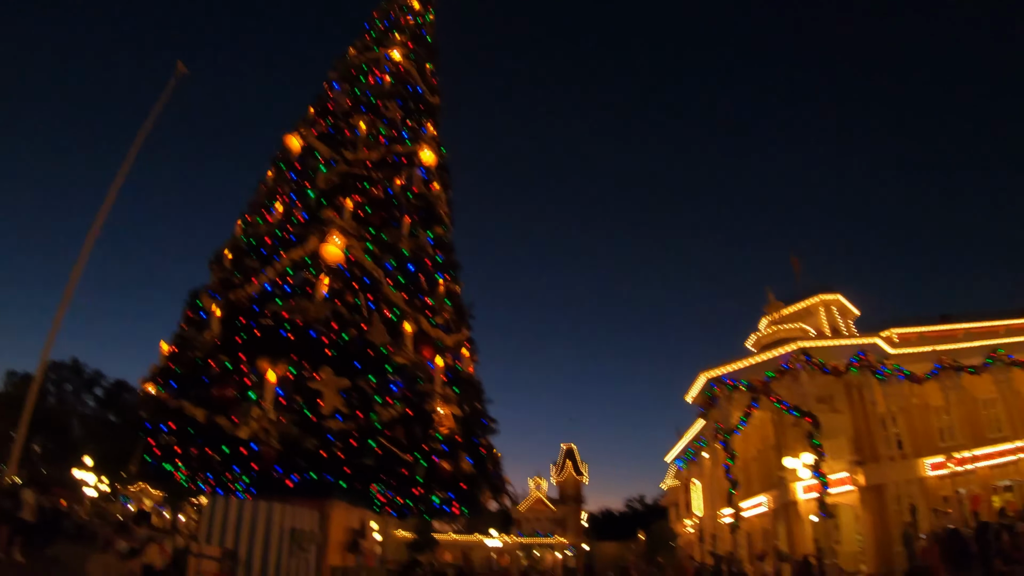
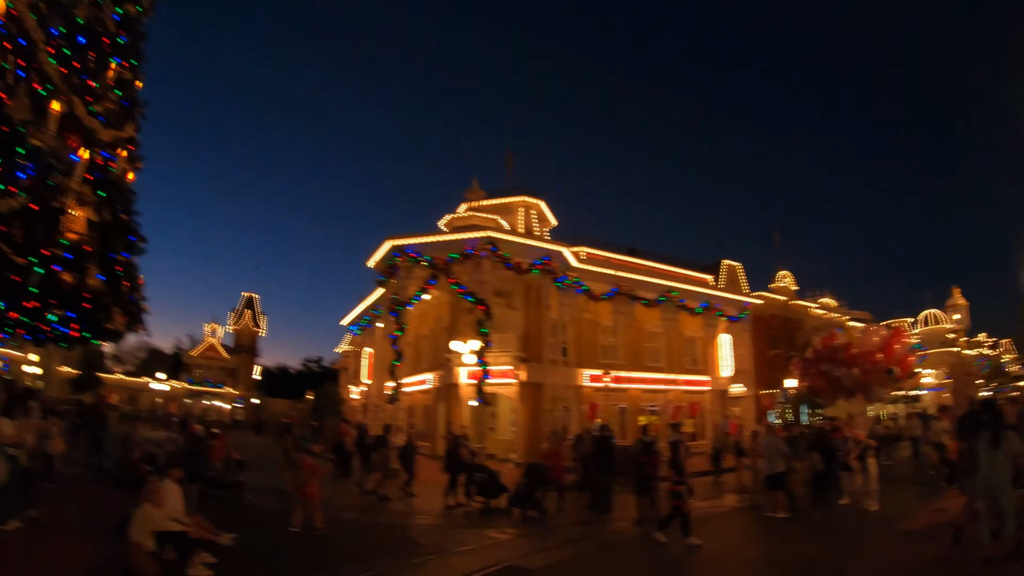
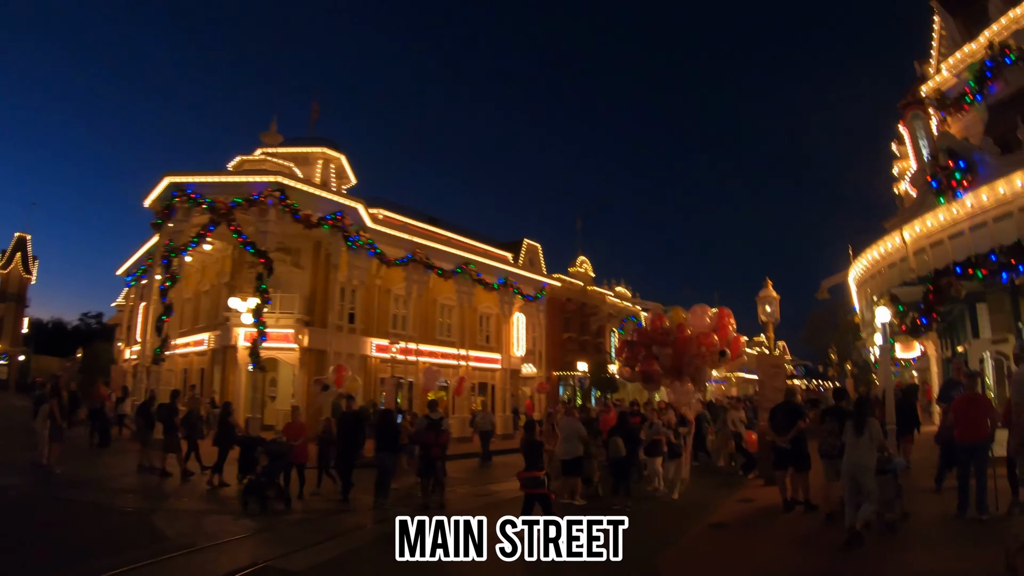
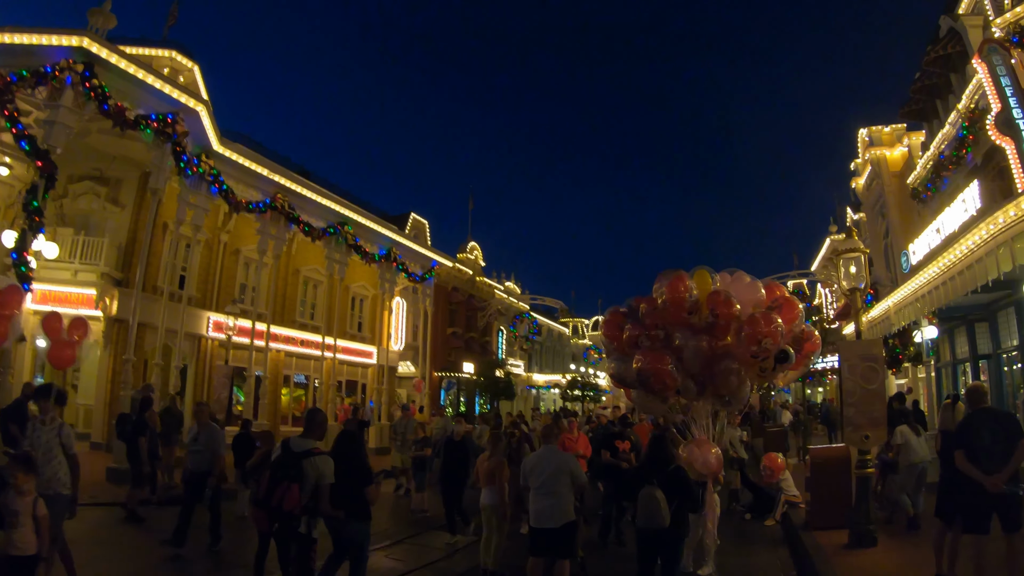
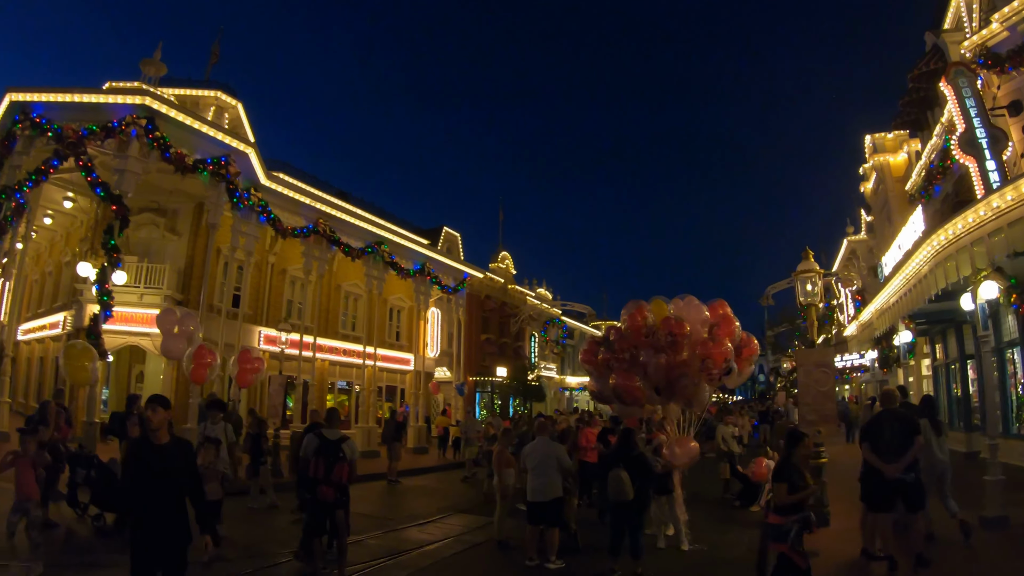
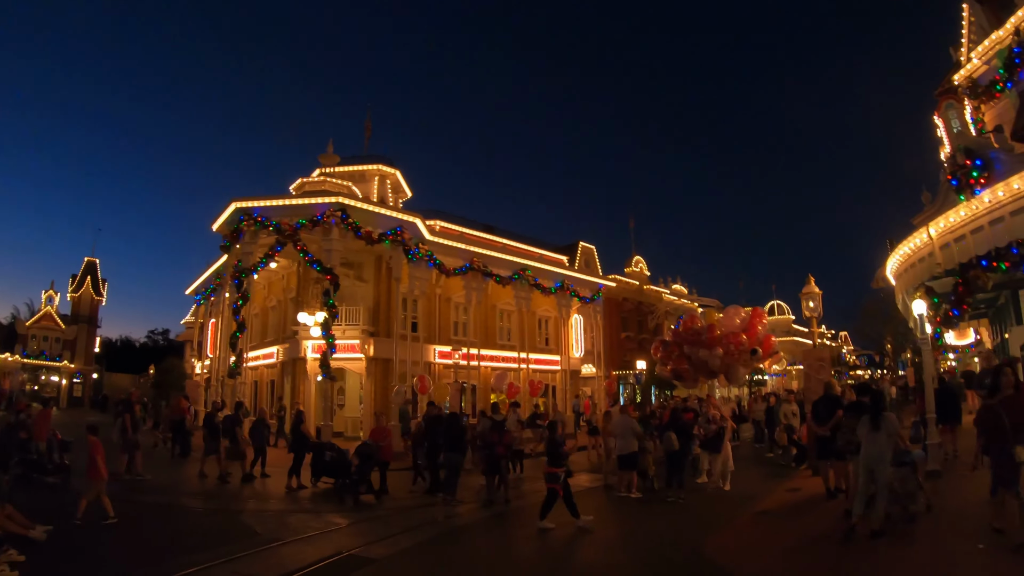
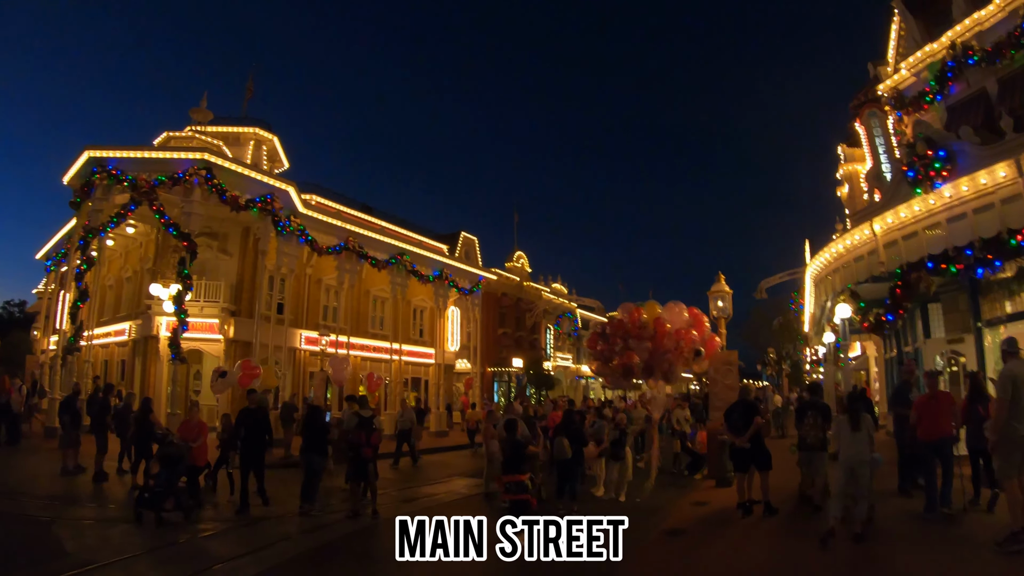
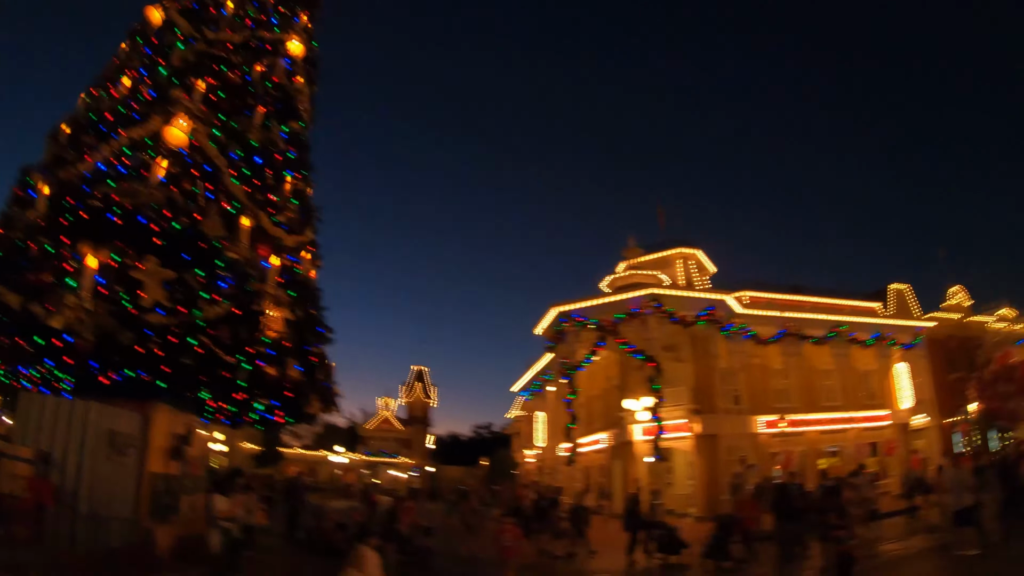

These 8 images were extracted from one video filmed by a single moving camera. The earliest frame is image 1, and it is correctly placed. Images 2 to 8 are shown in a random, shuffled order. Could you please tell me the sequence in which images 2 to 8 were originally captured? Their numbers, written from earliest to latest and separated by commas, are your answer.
8, 2, 6, 3, 7, 5, 4
